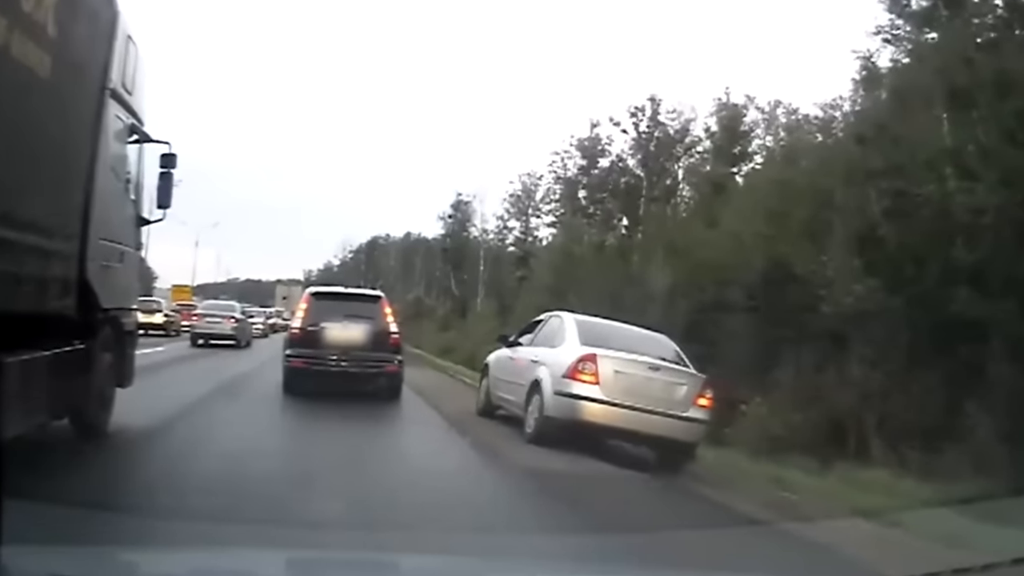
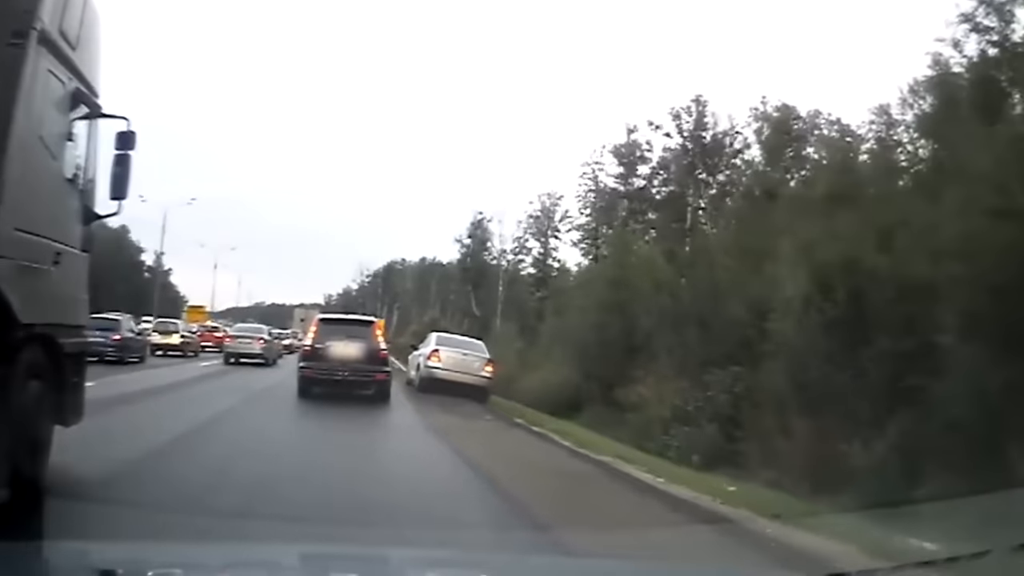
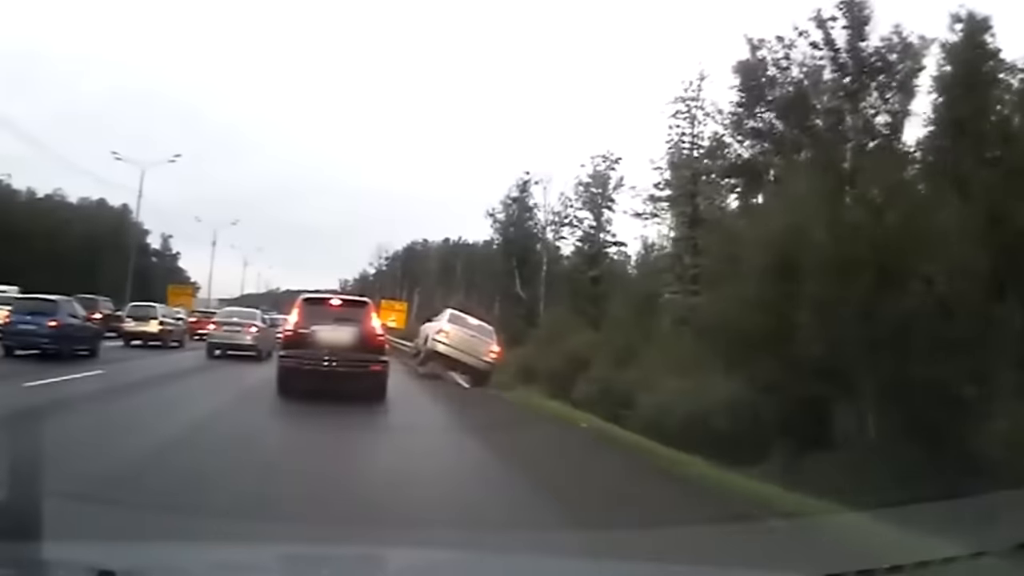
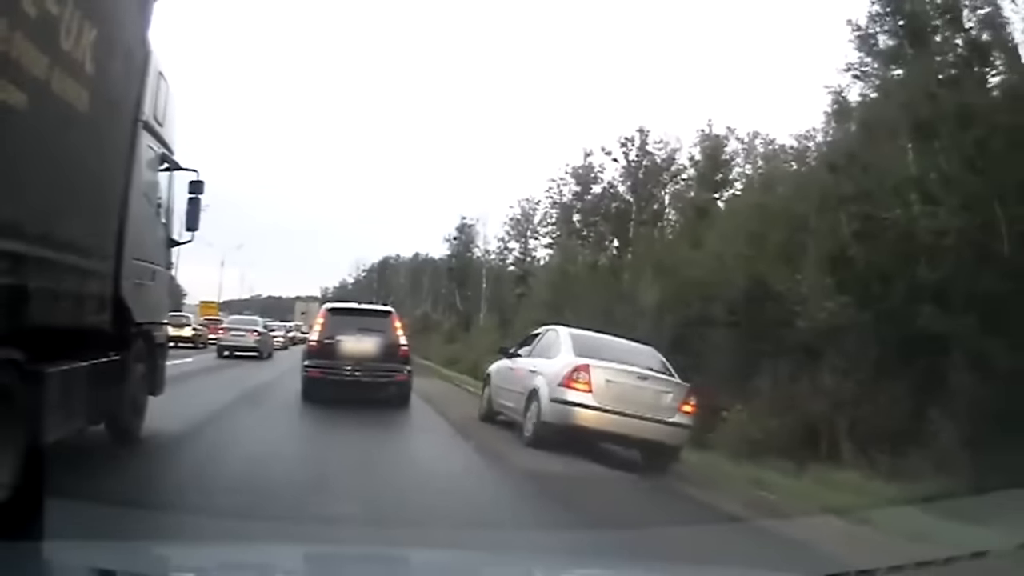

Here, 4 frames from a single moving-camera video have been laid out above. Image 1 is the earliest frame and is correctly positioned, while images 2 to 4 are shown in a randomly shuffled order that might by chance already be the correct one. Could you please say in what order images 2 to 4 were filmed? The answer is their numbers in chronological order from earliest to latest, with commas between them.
4, 2, 3
